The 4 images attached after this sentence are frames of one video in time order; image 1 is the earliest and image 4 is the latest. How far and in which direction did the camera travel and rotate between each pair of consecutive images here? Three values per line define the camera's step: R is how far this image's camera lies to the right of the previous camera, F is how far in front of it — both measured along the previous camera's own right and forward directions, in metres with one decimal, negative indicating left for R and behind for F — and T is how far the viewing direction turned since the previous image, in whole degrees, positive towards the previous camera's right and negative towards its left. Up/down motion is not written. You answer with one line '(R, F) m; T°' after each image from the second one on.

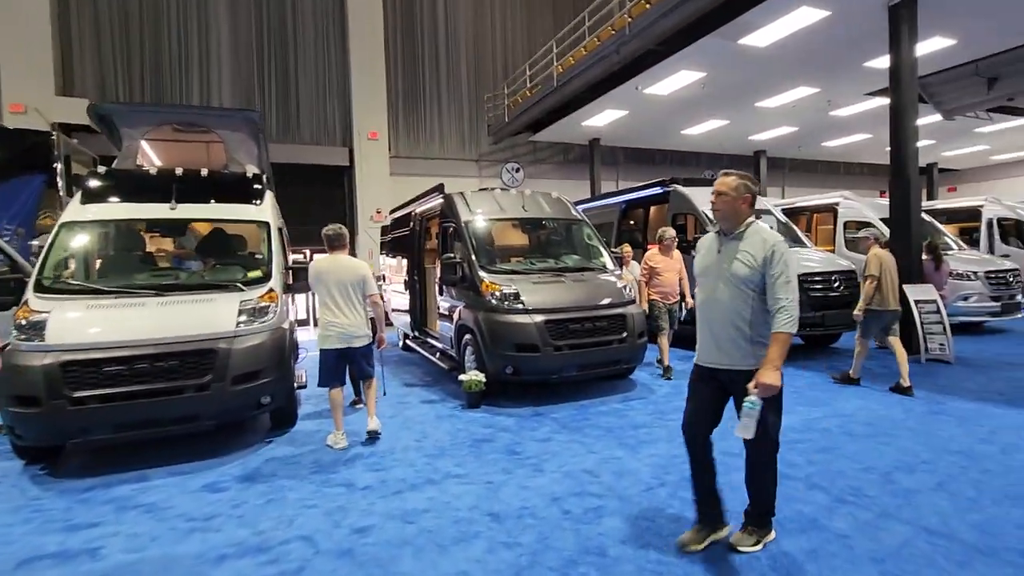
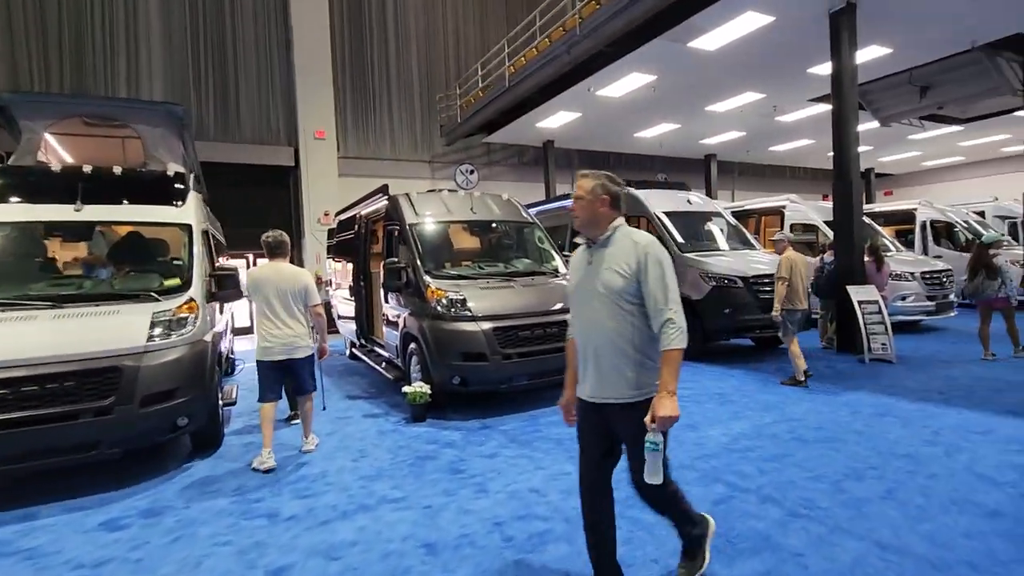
(+0.1, +0.2) m; +4°
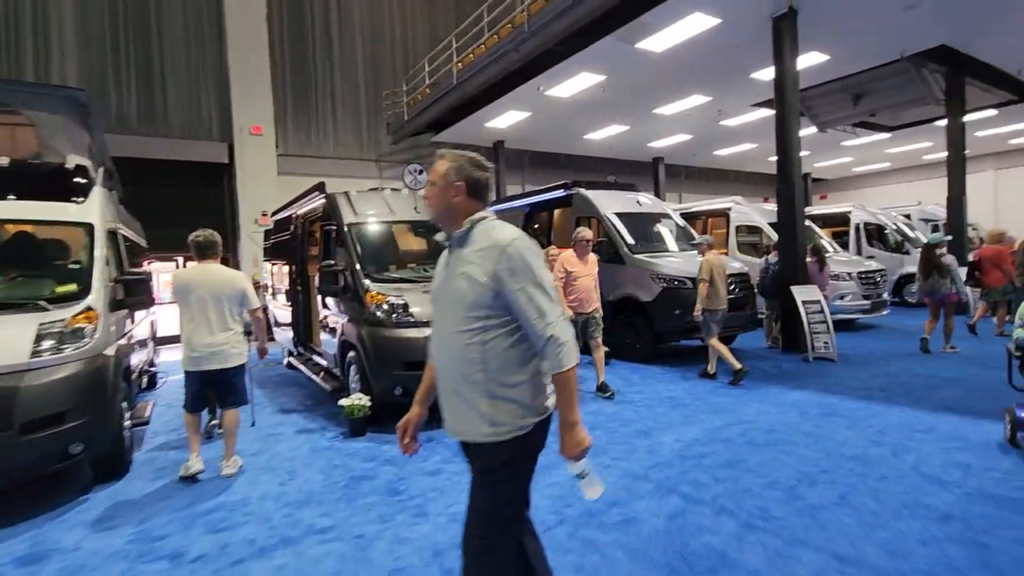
(+0.1, +0.3) m; +5°
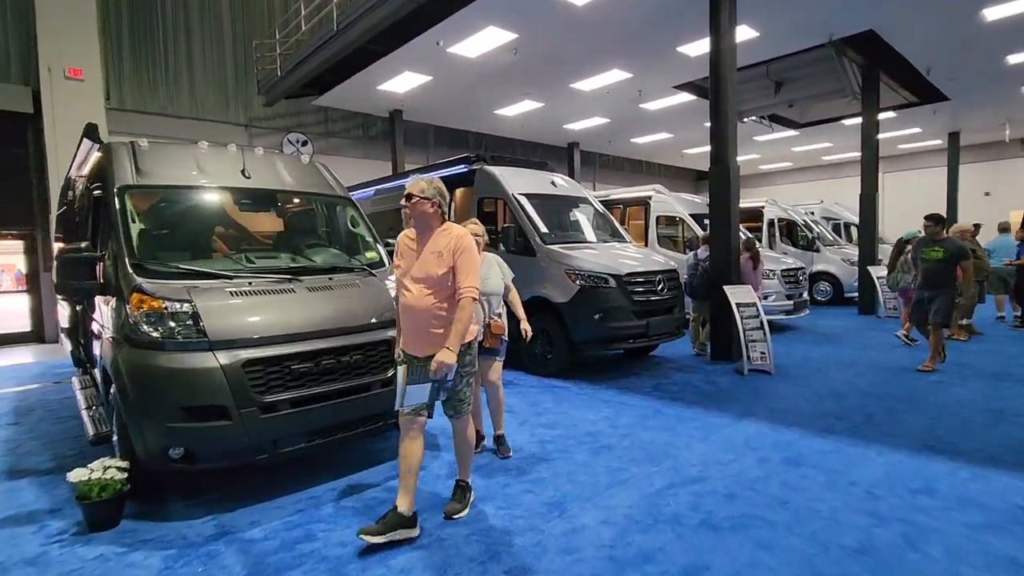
(+0.4, +1.5) m; +9°
